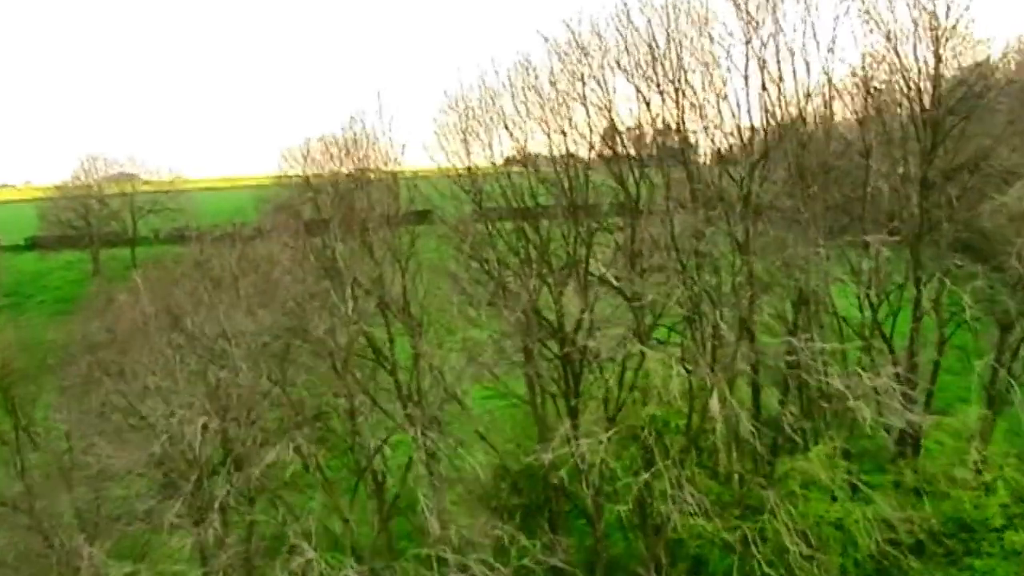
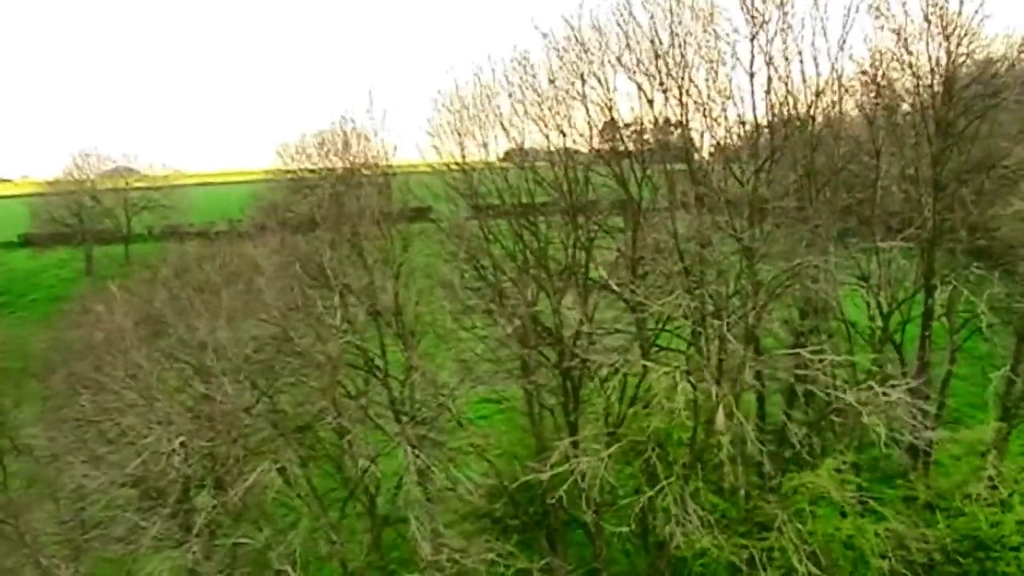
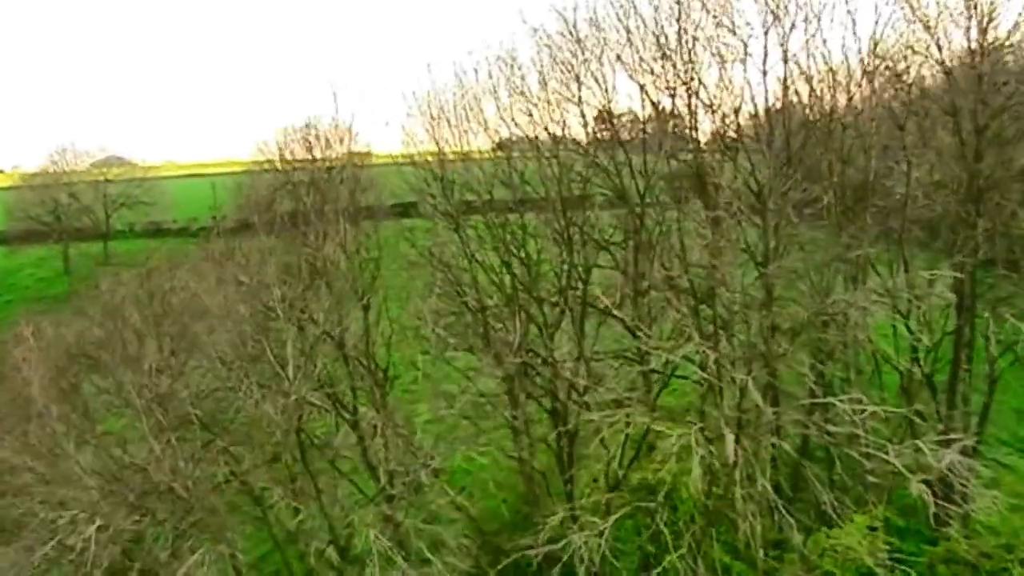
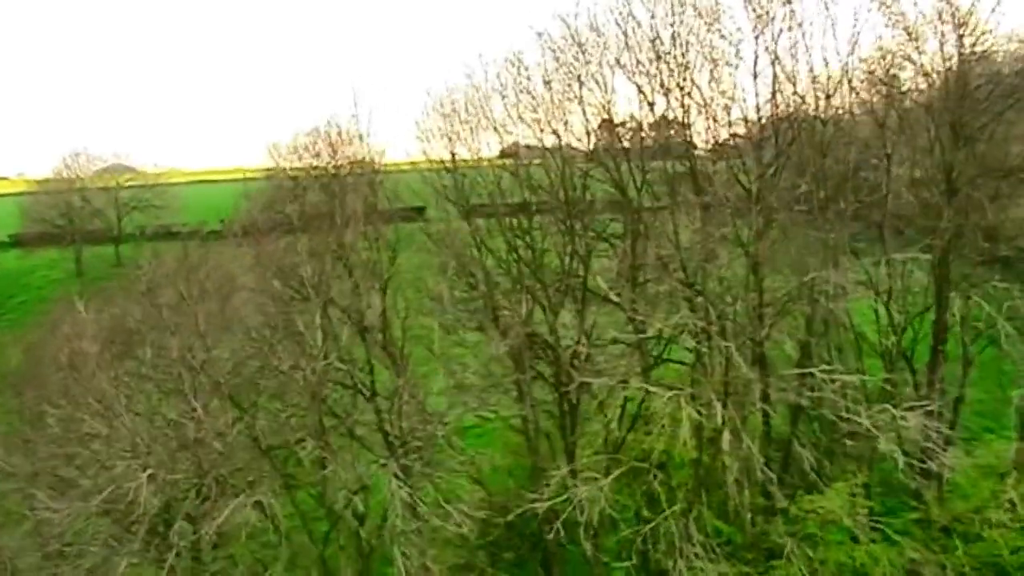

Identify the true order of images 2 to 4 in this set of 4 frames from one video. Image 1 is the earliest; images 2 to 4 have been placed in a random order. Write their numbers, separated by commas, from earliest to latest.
2, 4, 3
